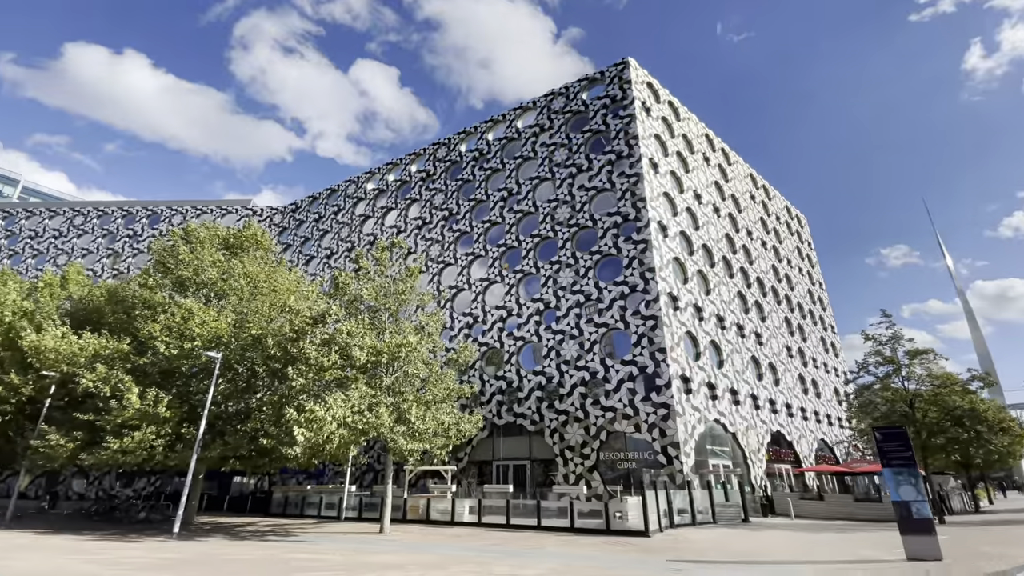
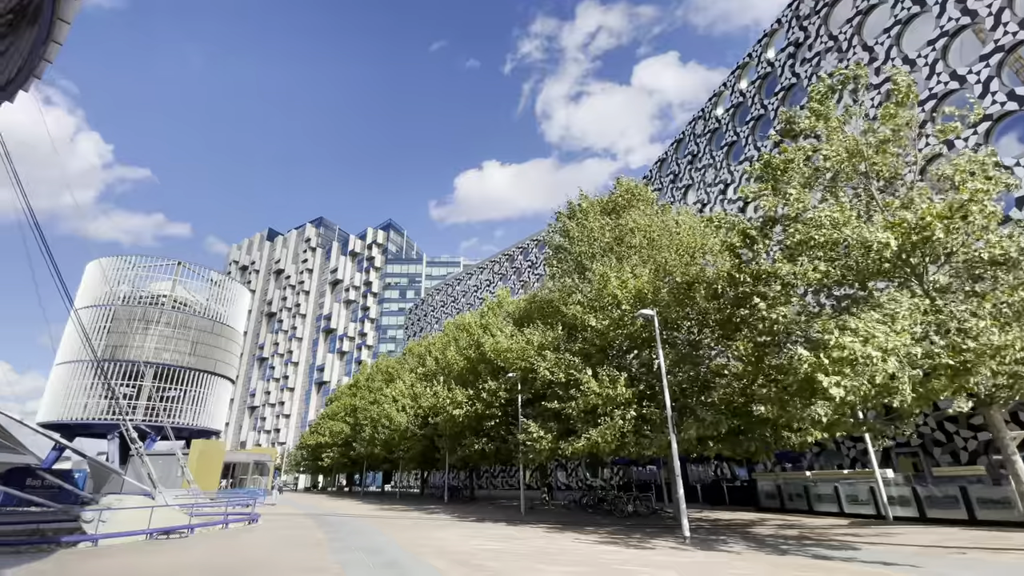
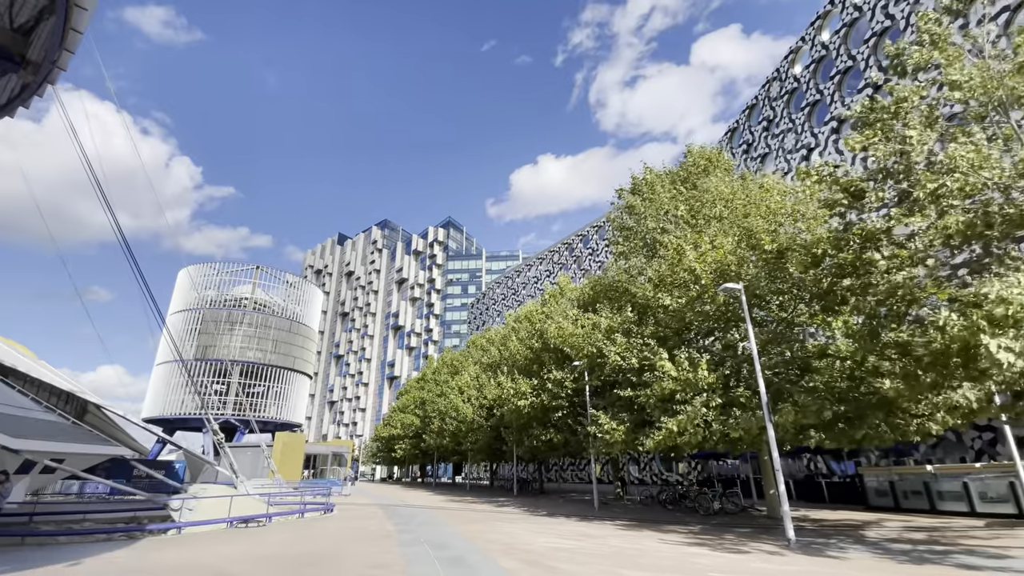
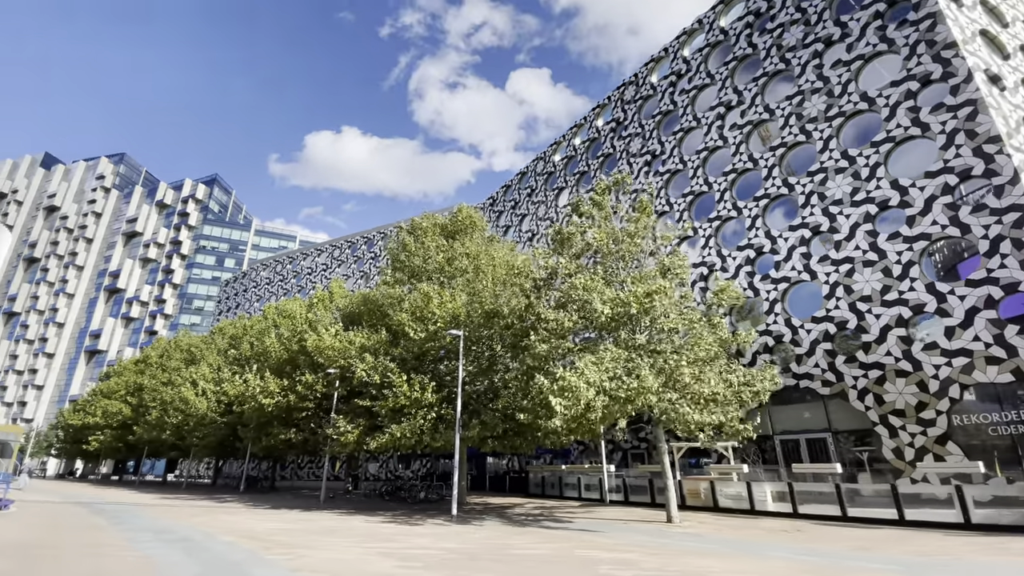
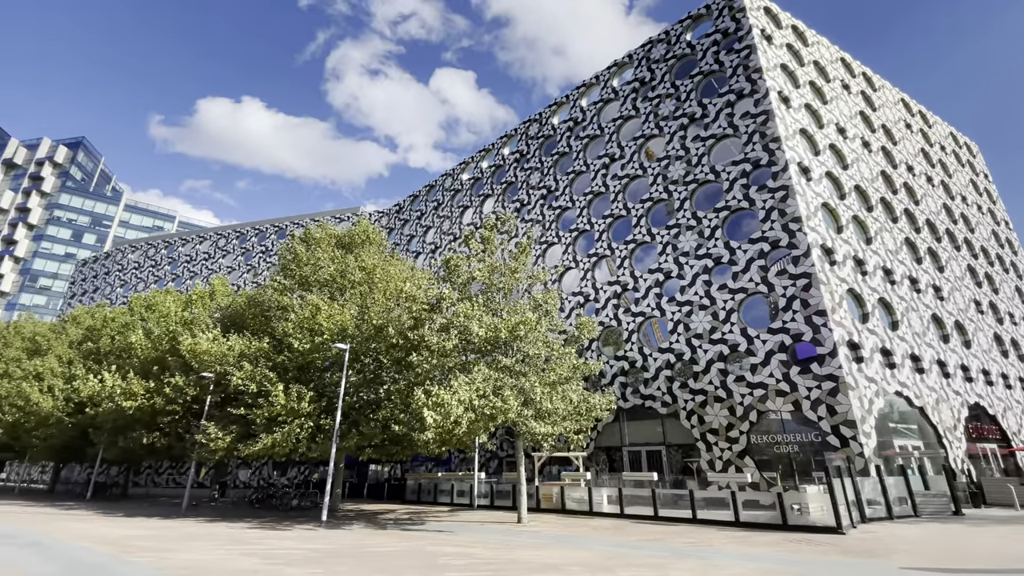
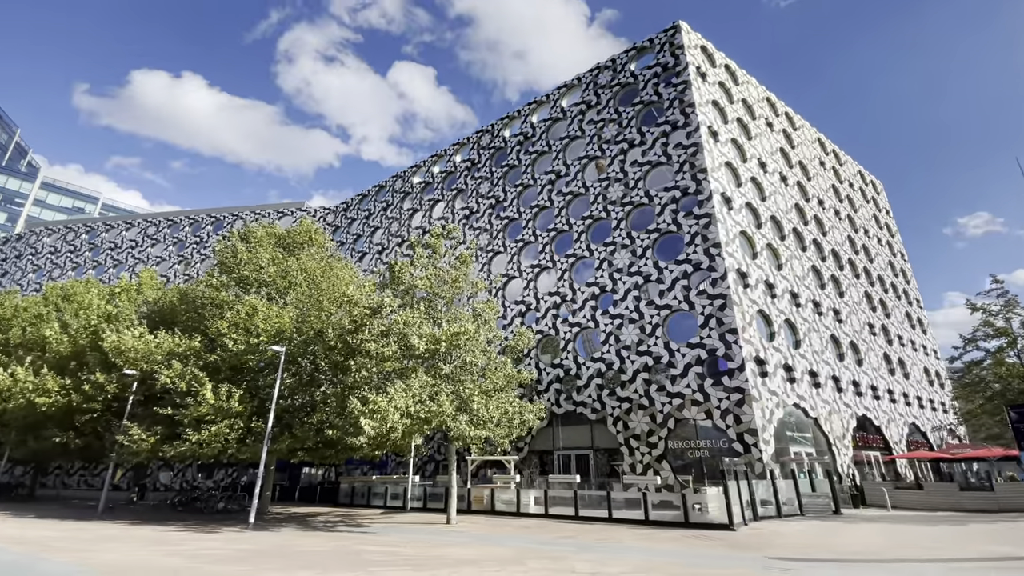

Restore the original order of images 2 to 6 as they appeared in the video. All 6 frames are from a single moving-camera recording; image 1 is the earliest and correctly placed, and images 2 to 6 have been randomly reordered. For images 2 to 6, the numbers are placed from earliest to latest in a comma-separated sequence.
6, 5, 4, 2, 3
